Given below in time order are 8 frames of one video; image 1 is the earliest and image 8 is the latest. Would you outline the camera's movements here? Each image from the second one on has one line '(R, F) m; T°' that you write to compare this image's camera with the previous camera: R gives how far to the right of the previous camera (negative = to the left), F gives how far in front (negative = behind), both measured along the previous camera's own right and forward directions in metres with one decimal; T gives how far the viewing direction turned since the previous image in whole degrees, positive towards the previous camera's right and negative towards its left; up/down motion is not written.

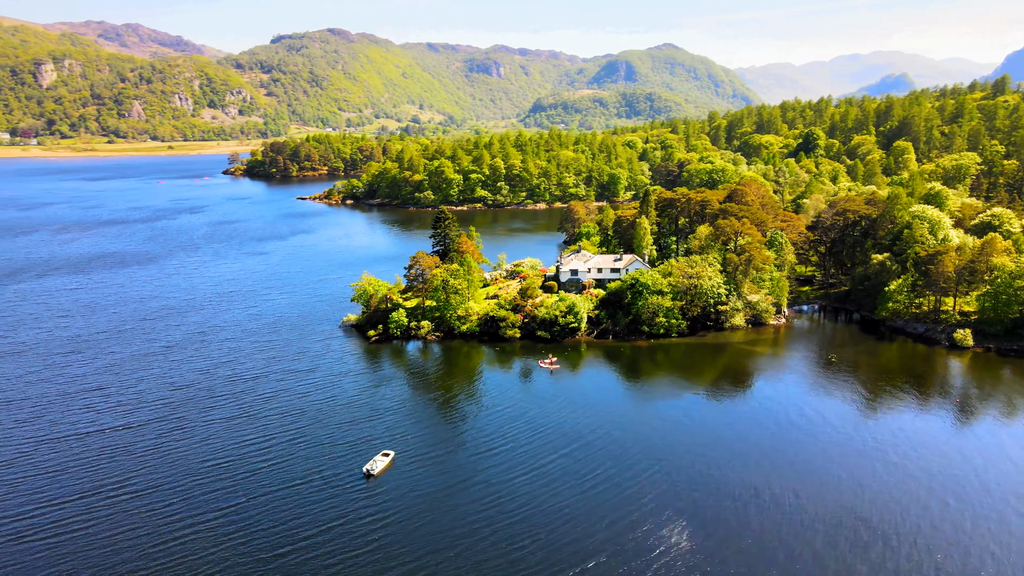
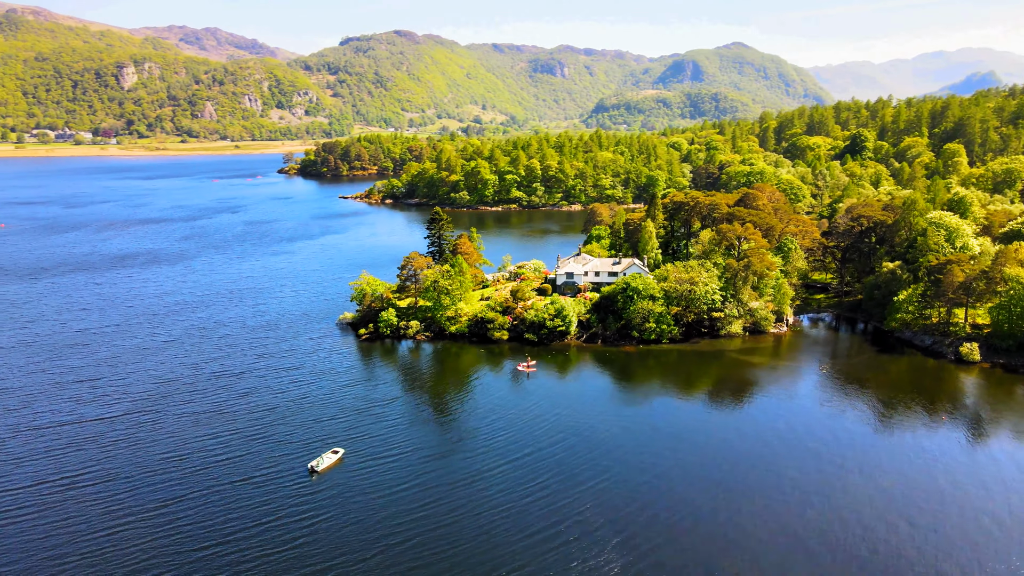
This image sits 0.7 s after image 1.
(+5.6, +0.3) m; -5°
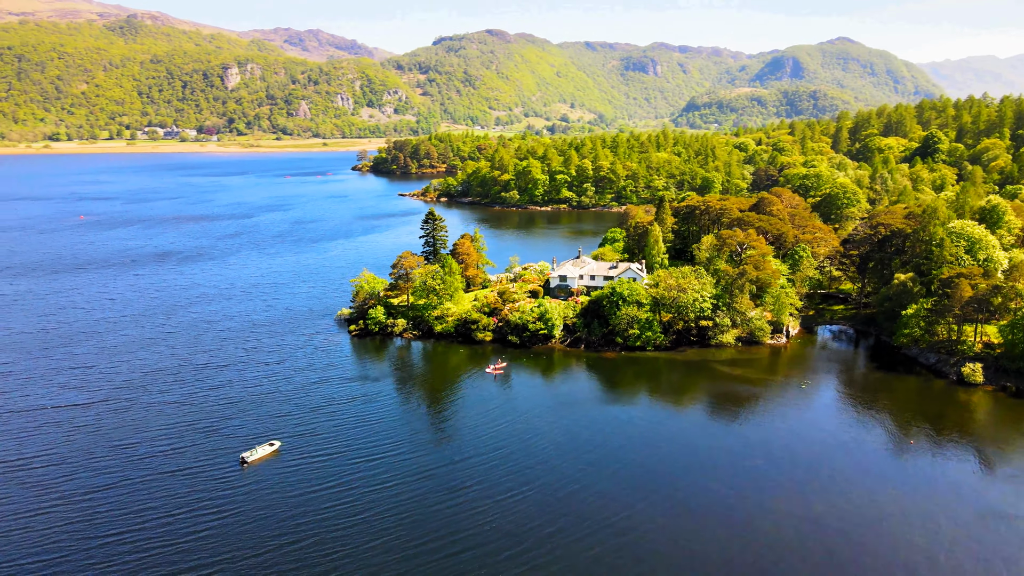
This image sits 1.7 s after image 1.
(+7.9, +0.5) m; -7°
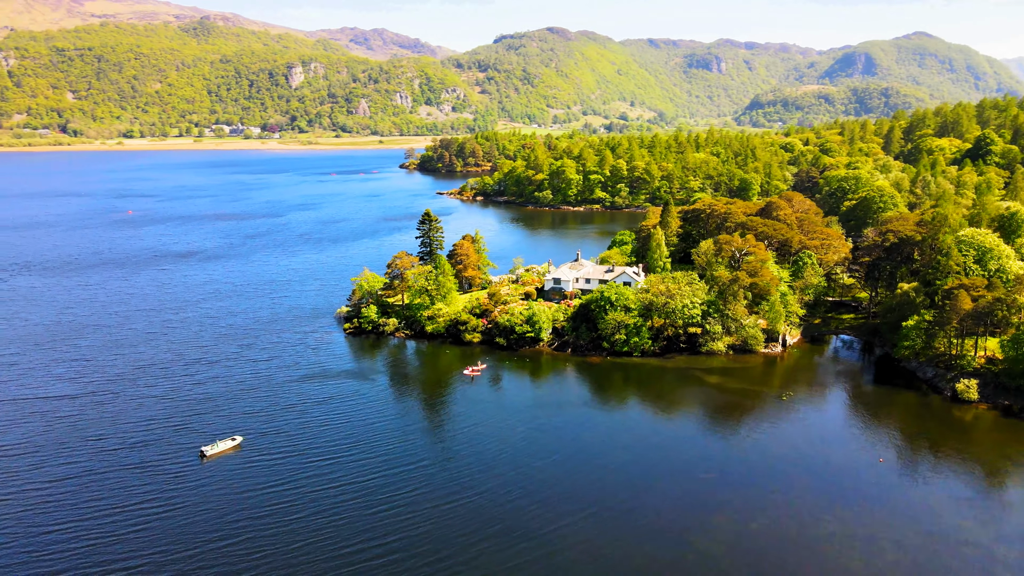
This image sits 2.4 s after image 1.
(+5.3, +0.2) m; -4°
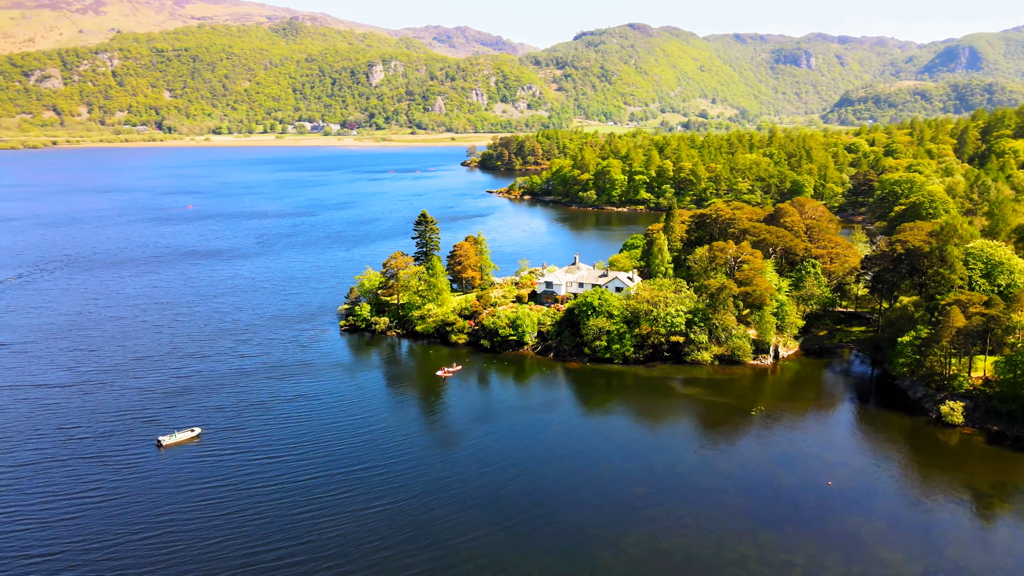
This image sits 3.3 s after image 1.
(+7.0, +0.3) m; -6°
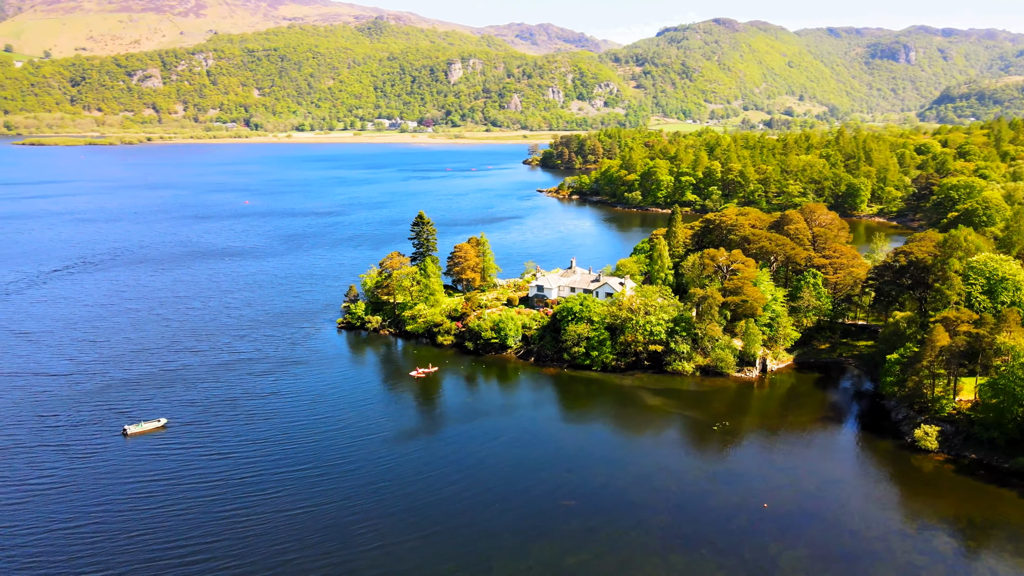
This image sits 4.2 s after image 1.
(+7.1, +0.4) m; -6°
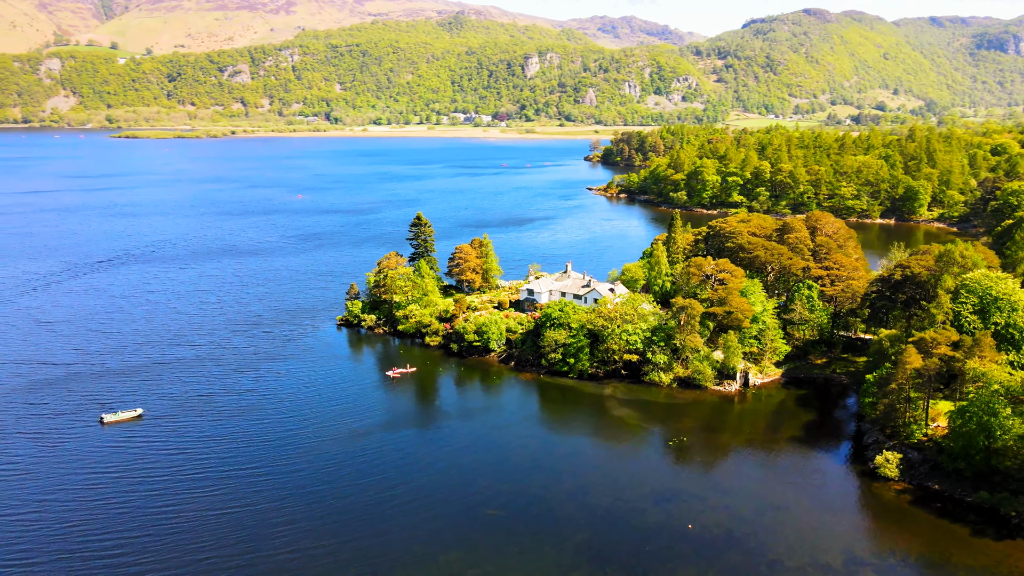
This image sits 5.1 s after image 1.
(+7.0, +0.3) m; -6°
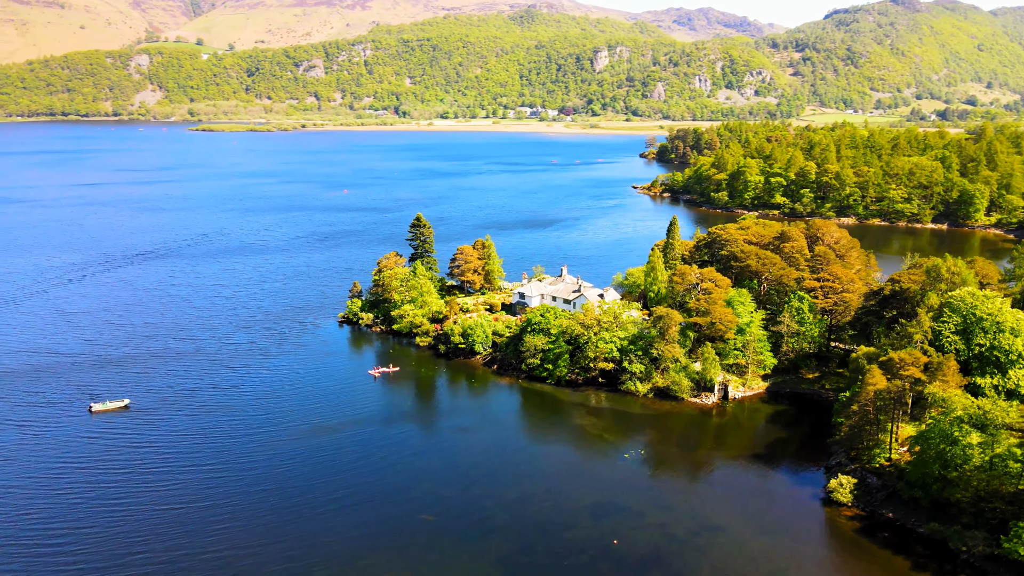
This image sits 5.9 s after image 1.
(+6.3, +0.1) m; -5°
